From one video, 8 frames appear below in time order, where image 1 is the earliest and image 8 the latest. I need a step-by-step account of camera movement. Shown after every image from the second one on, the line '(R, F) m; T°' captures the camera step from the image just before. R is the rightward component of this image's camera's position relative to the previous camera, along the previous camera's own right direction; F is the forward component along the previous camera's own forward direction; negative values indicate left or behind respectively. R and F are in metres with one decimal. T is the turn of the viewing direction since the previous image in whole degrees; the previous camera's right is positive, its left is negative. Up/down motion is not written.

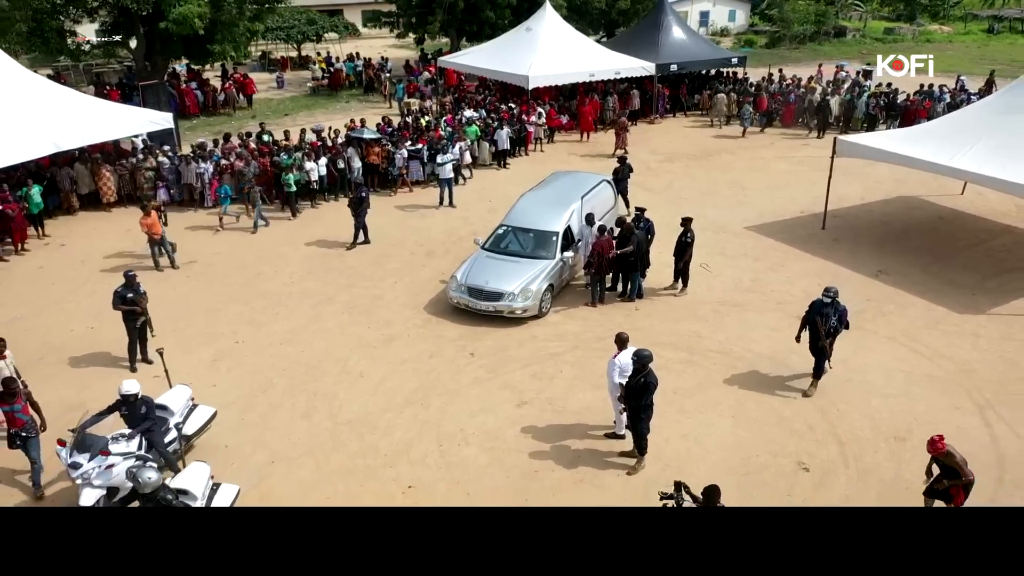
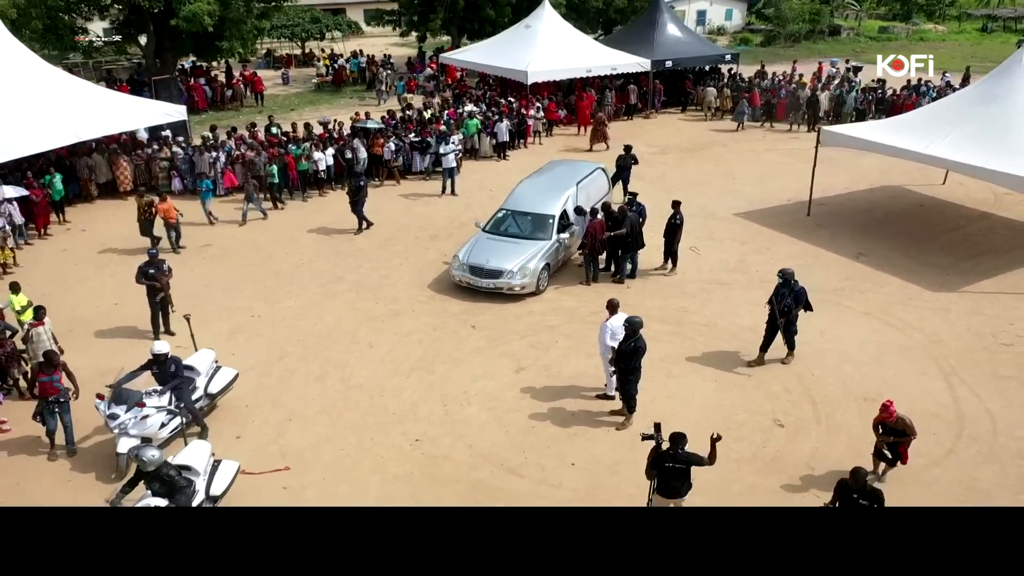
(0.0, -0.7) m; 0°
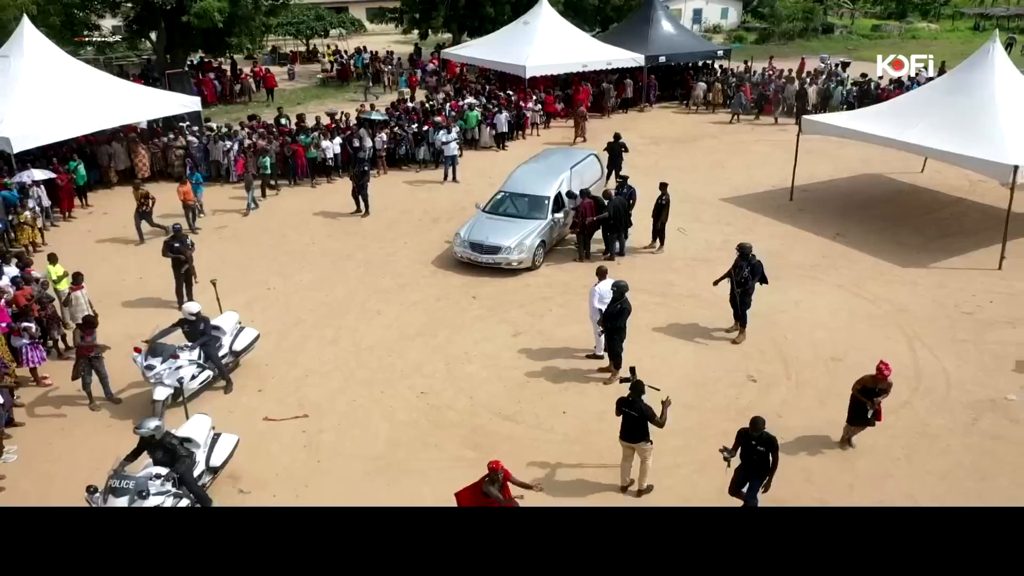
(0.0, -0.9) m; 0°
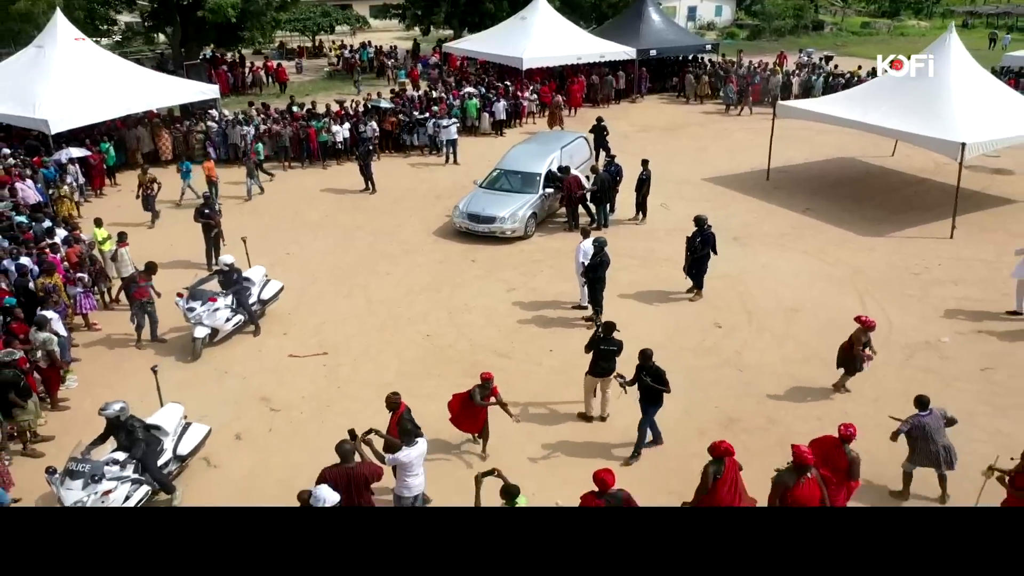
(+0.1, -1.3) m; 0°
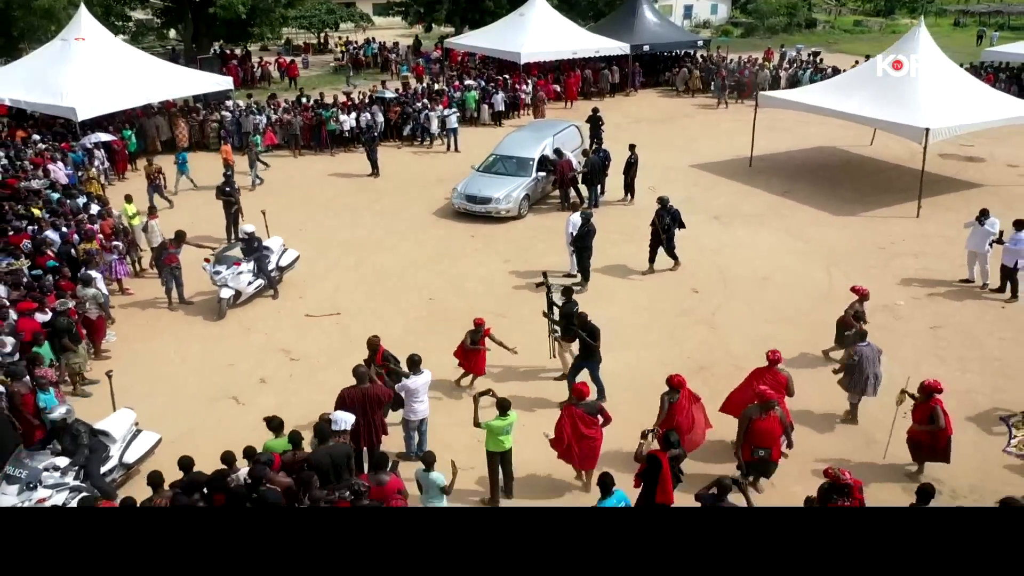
(+0.1, -1.1) m; 0°
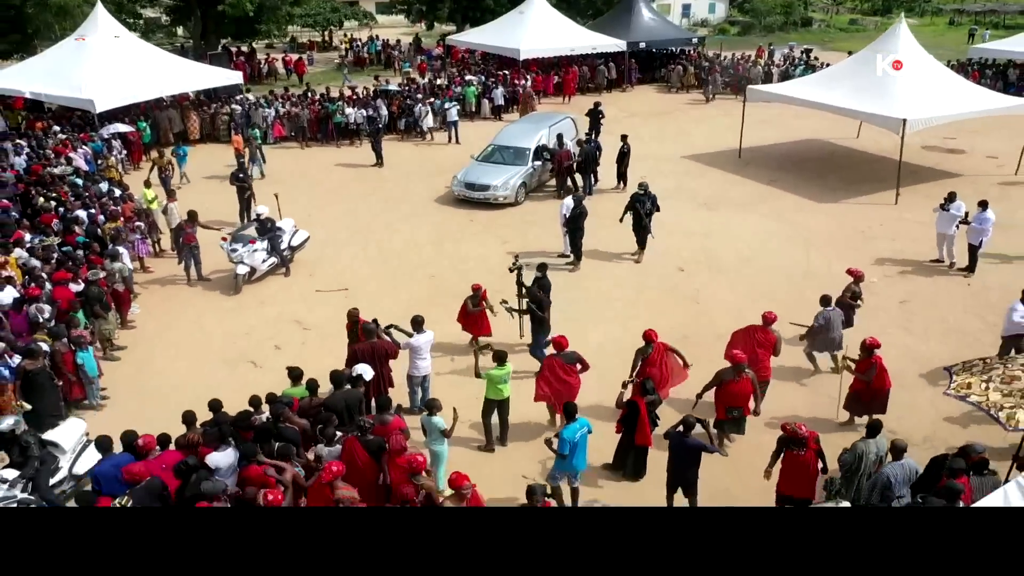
(+0.1, -0.8) m; 0°
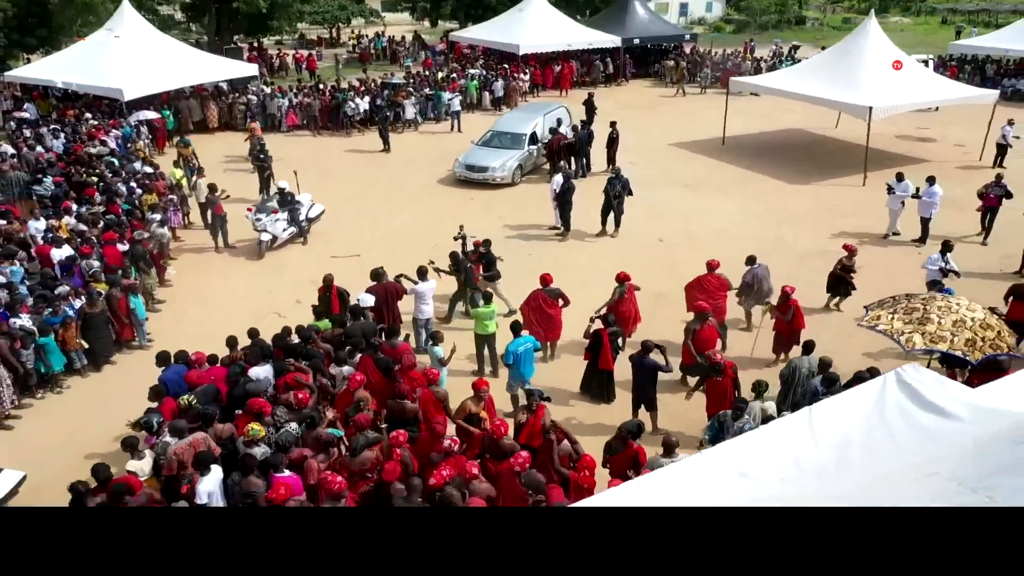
(+0.1, -1.4) m; 0°
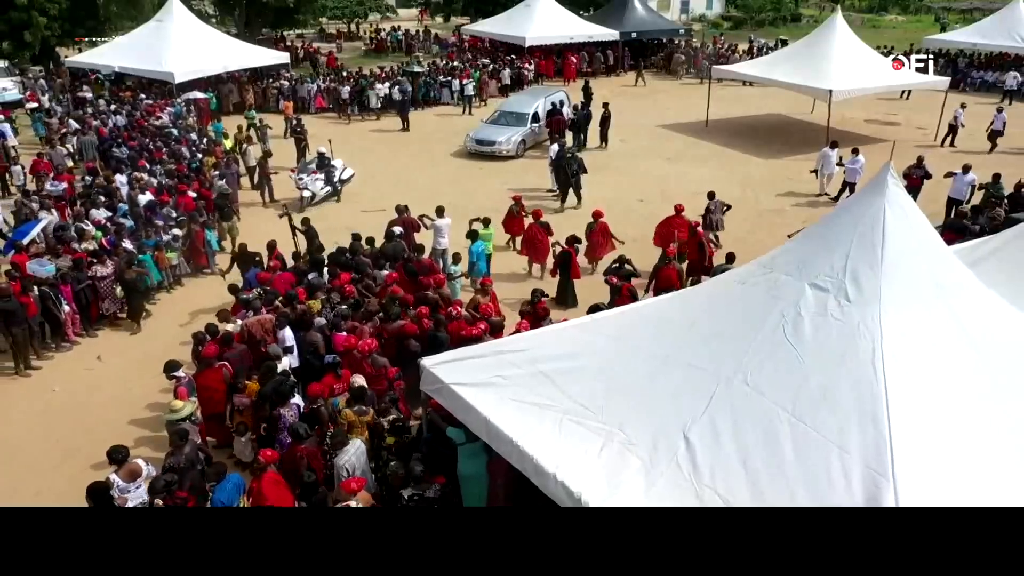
(+0.1, -2.5) m; -1°
